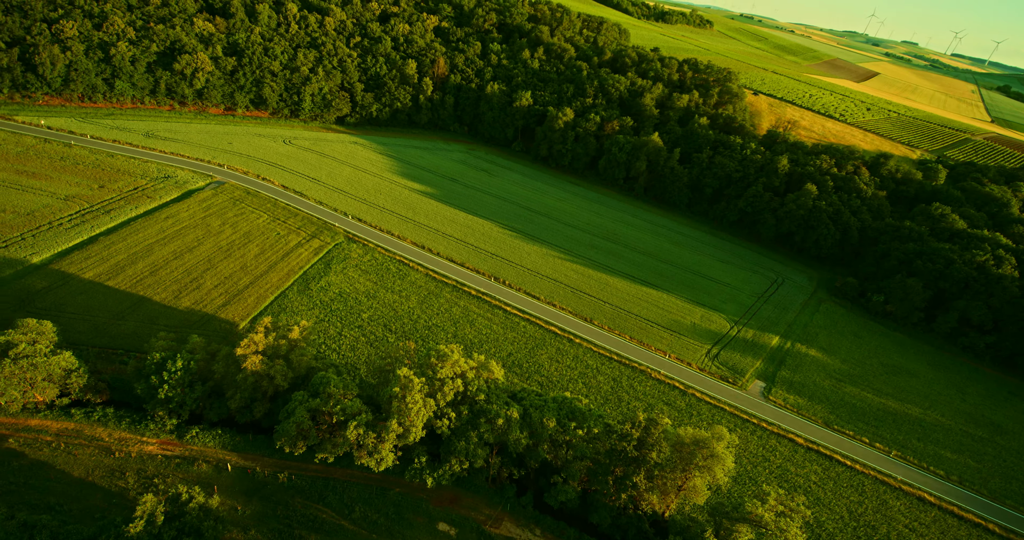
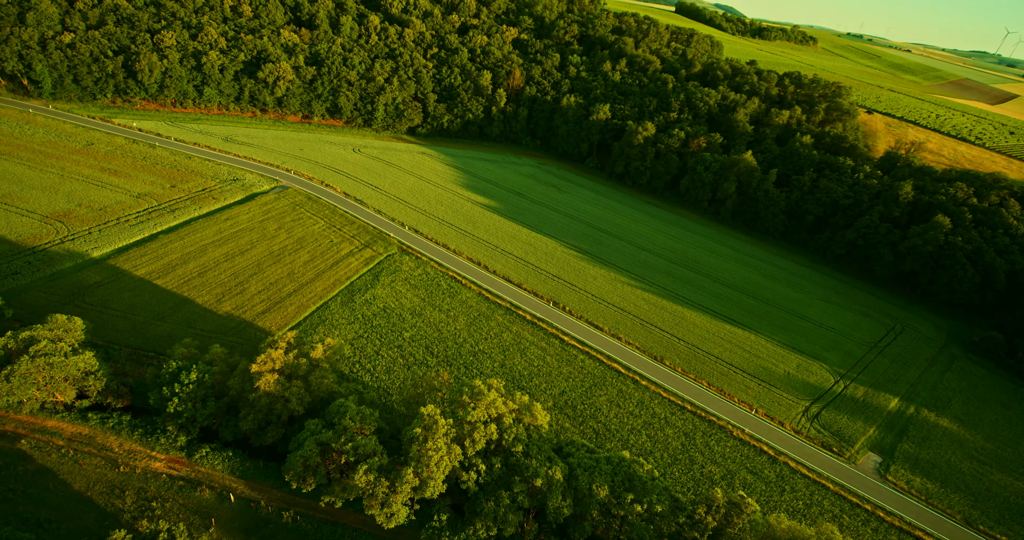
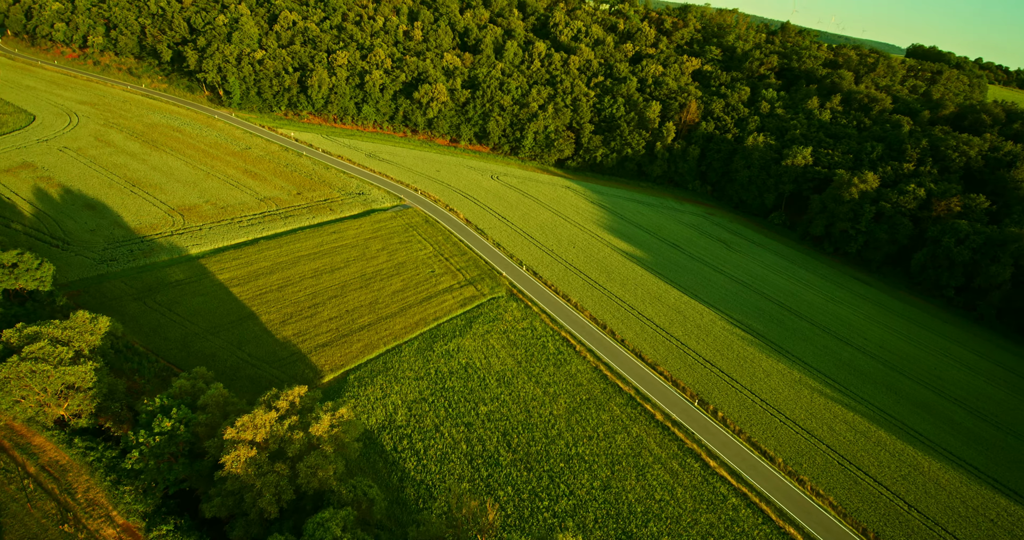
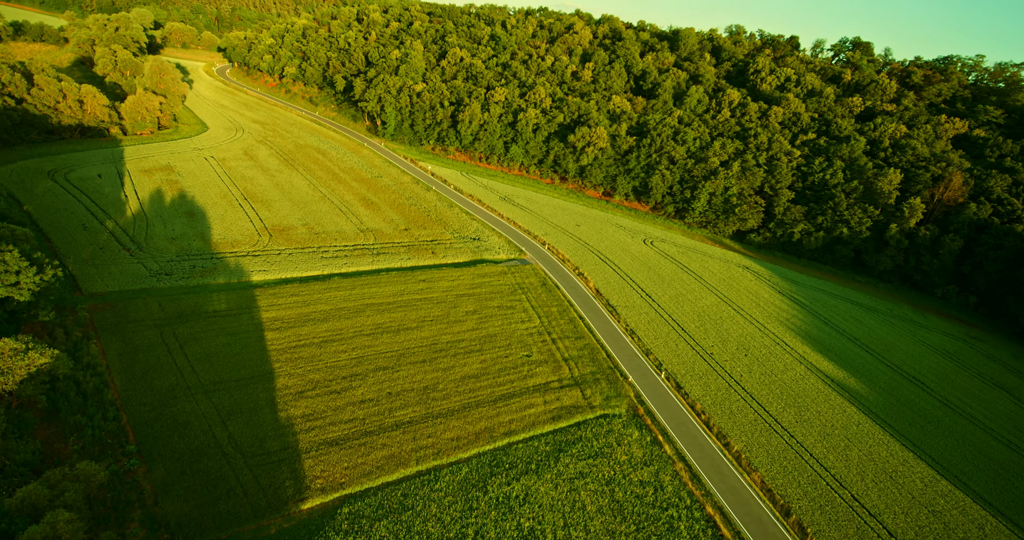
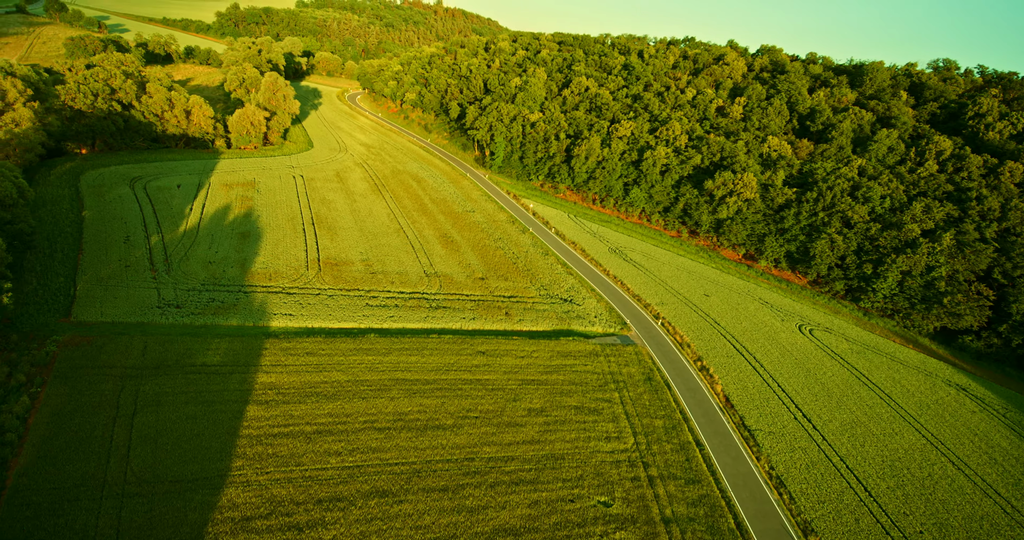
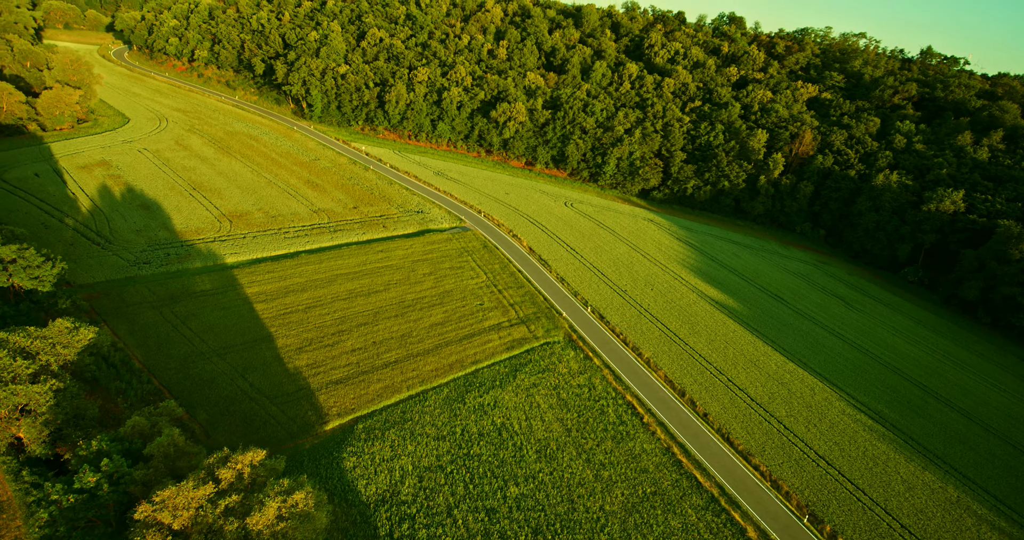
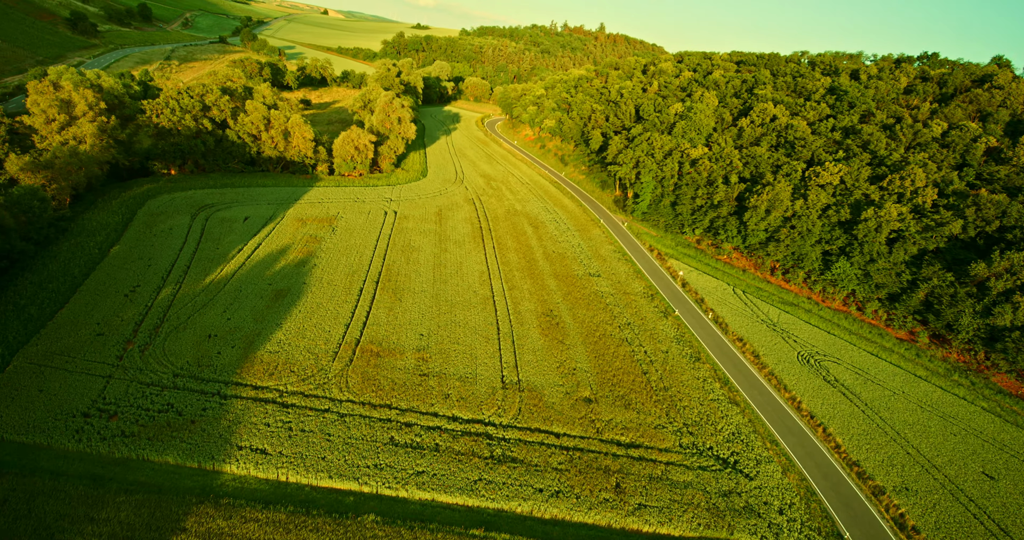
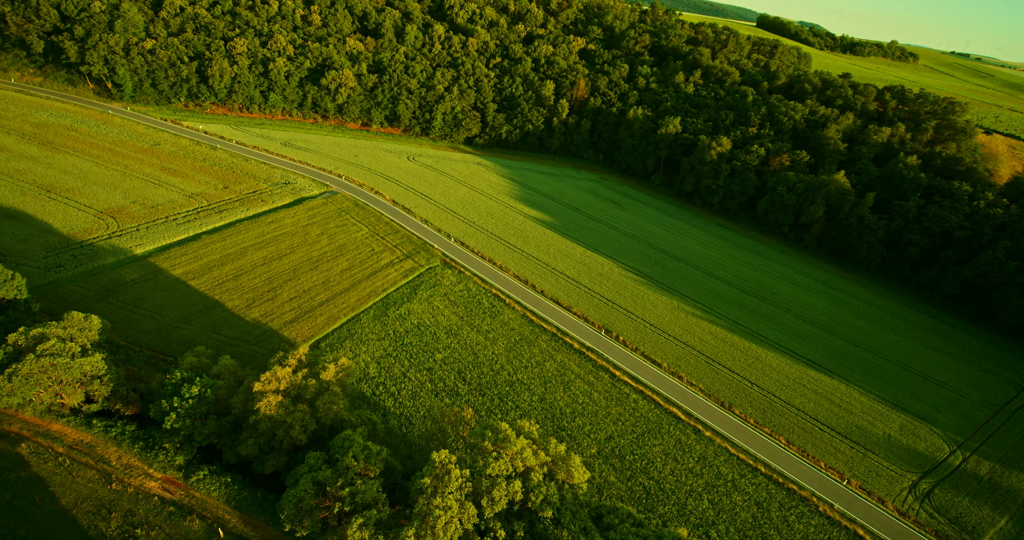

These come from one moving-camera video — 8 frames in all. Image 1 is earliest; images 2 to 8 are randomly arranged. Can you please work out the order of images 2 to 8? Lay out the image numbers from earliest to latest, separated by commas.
2, 8, 3, 6, 4, 5, 7
